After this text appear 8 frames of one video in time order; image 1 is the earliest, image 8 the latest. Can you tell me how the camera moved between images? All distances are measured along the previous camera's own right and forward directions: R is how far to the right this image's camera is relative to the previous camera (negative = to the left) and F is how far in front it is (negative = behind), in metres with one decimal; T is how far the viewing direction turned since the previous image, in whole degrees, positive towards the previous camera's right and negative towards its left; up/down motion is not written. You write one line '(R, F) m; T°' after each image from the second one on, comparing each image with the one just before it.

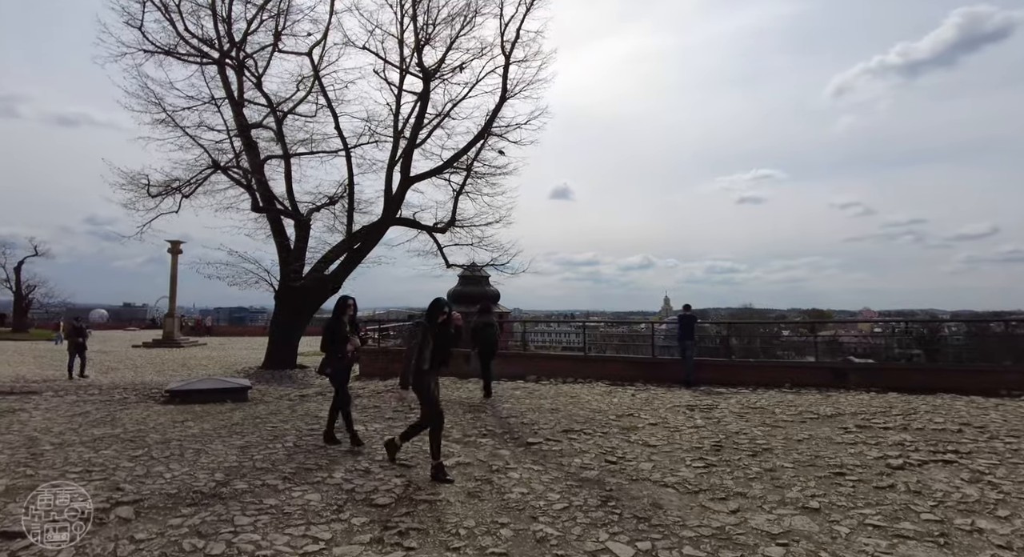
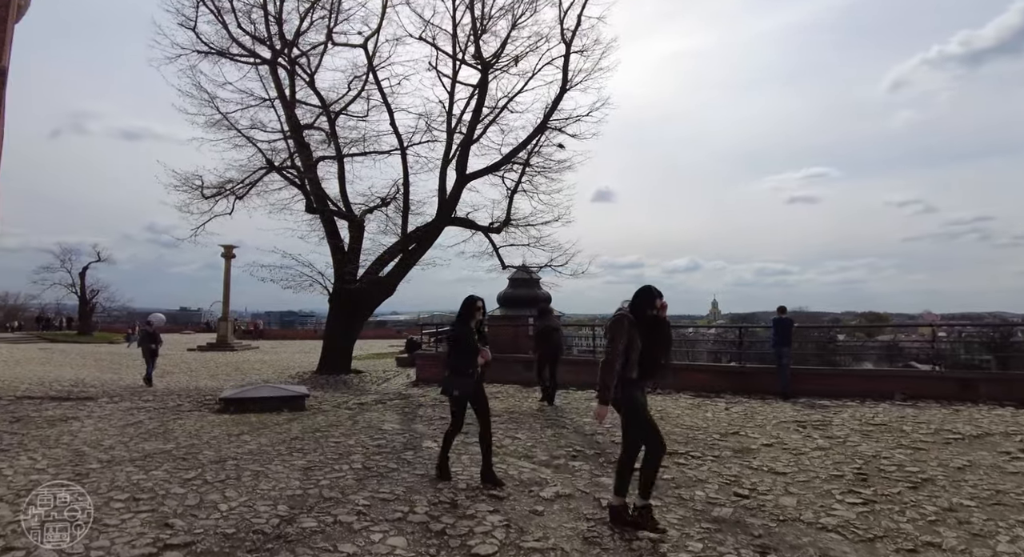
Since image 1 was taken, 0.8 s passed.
(-0.6, +1.0) m; -4°
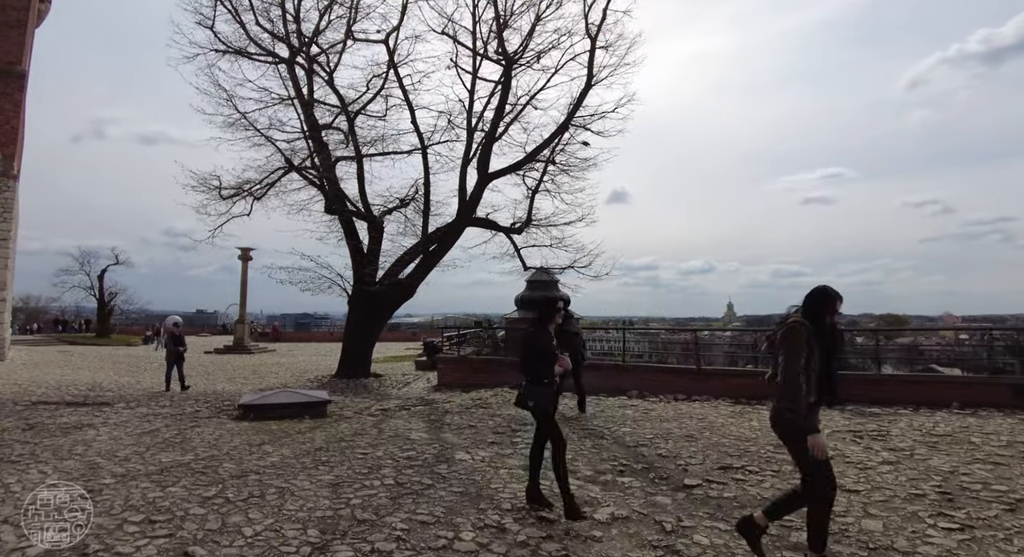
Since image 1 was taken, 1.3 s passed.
(-0.3, +0.5) m; -1°
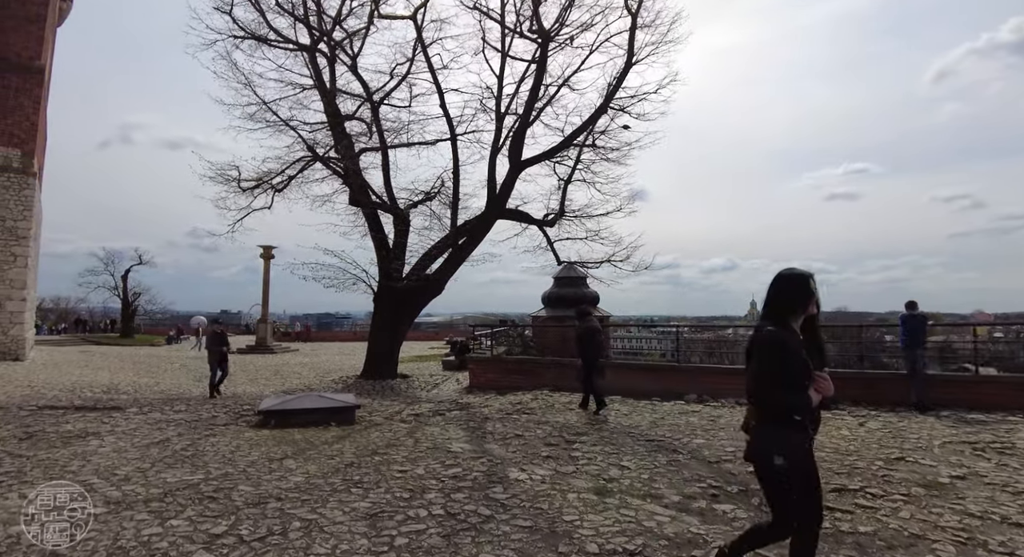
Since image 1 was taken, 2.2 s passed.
(-0.5, +1.0) m; -2°
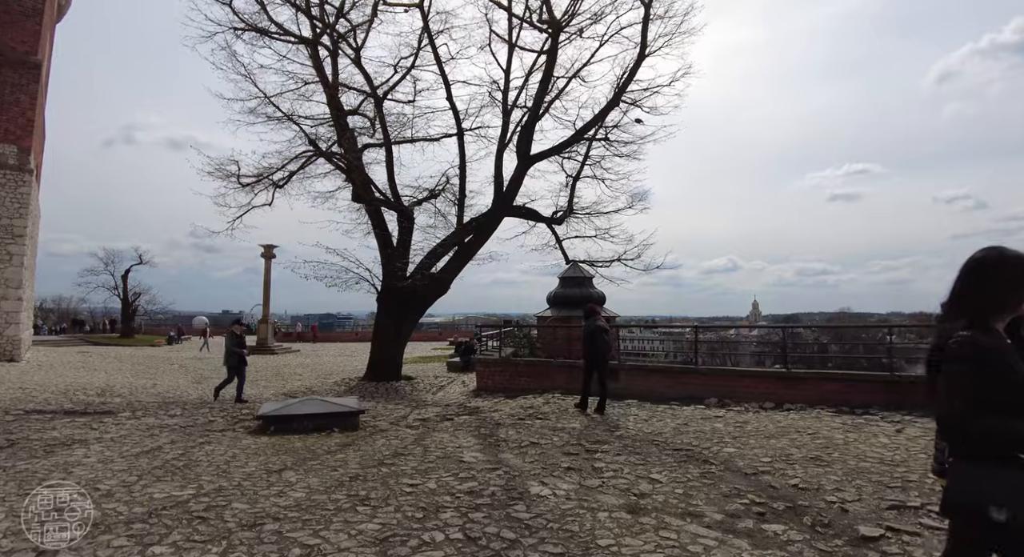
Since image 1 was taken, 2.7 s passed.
(-0.2, +0.5) m; 0°
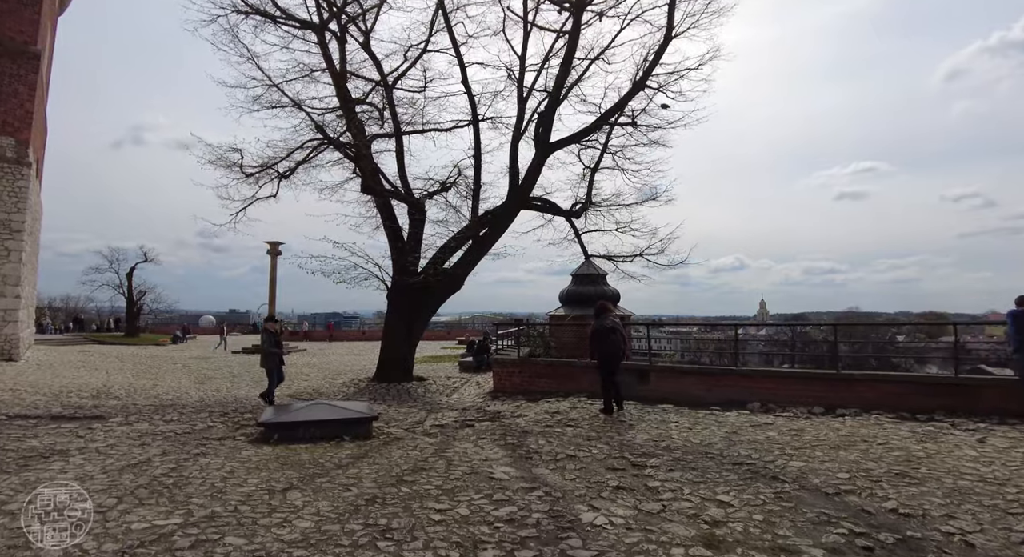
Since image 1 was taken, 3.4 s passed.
(-0.3, +0.8) m; -1°
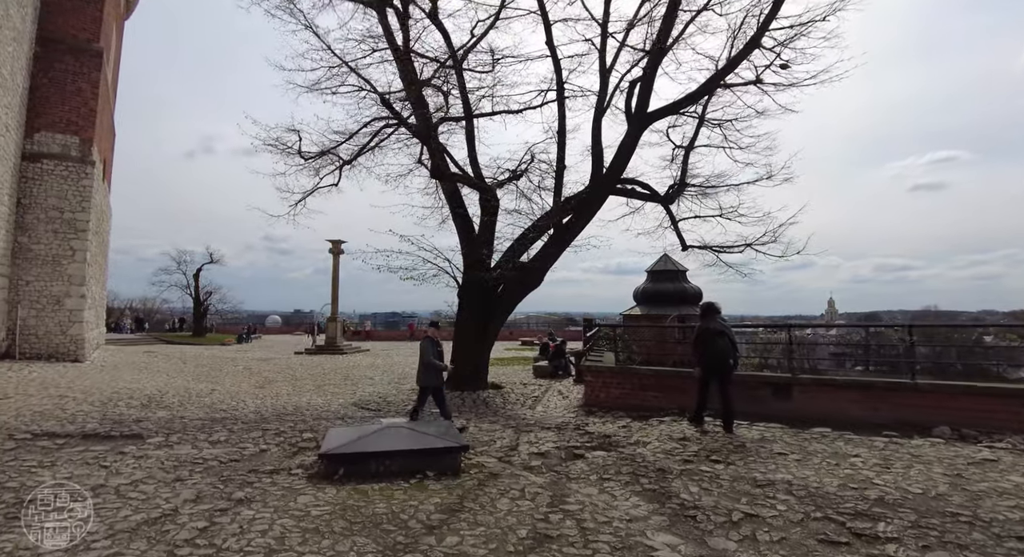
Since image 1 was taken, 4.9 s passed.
(-0.8, +1.7) m; -6°
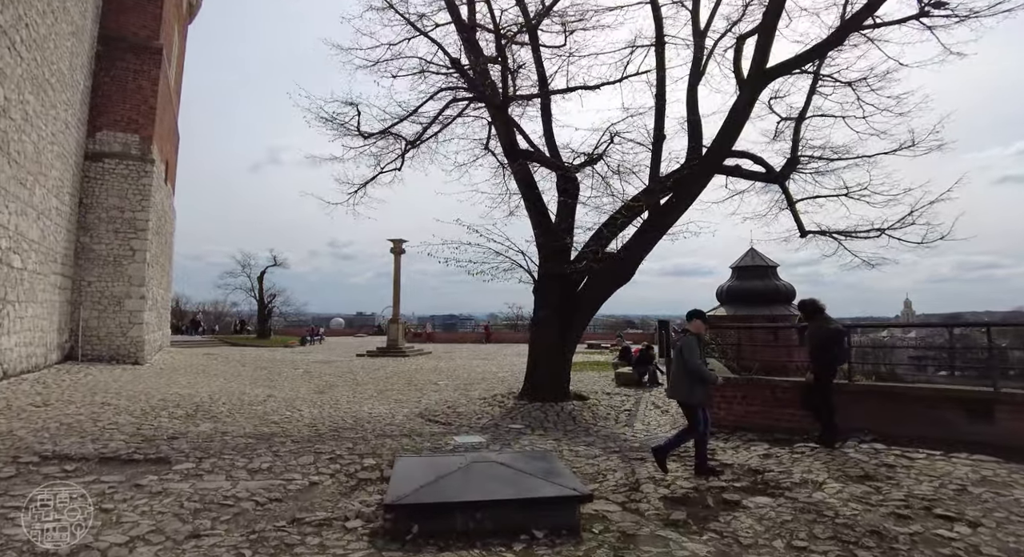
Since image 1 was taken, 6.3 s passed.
(-0.6, +1.6) m; -6°
